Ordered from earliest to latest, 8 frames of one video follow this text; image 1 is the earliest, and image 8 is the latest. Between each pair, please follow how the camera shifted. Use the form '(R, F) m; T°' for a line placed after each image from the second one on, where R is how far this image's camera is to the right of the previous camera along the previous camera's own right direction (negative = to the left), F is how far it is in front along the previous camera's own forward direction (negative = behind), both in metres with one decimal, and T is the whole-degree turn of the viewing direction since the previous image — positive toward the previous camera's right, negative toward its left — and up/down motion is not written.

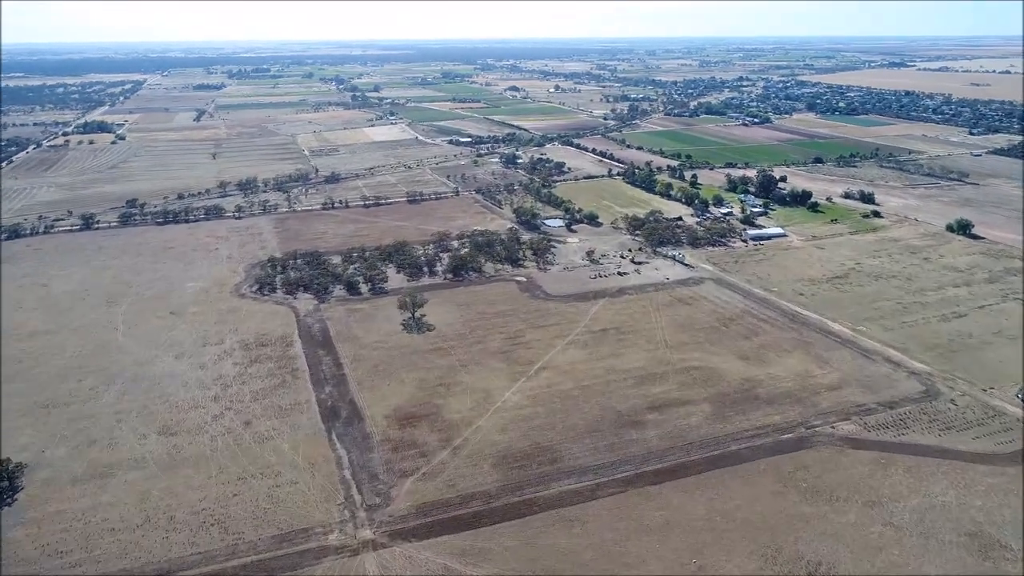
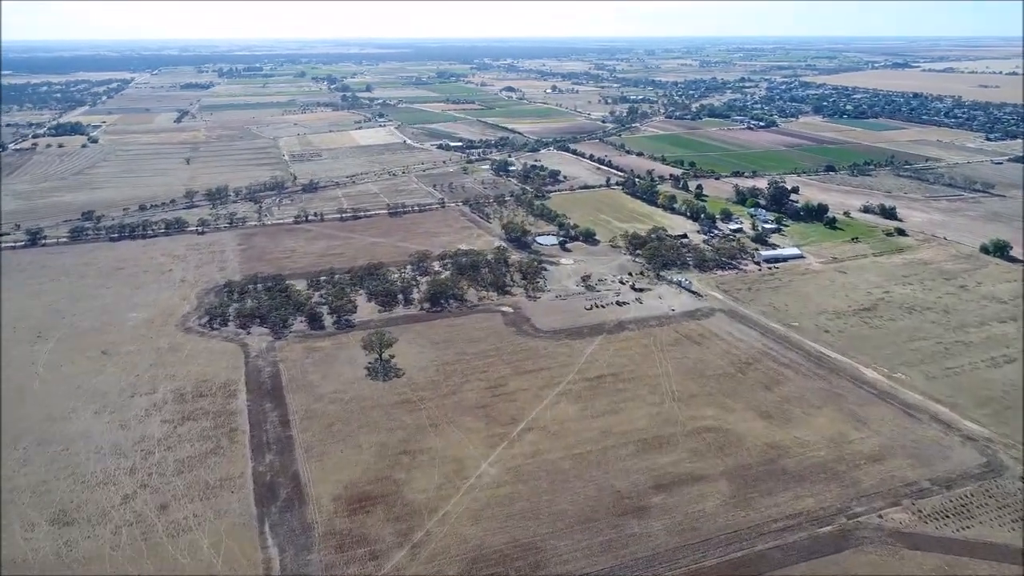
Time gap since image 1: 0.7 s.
(+0.7, +5.3) m; 0°
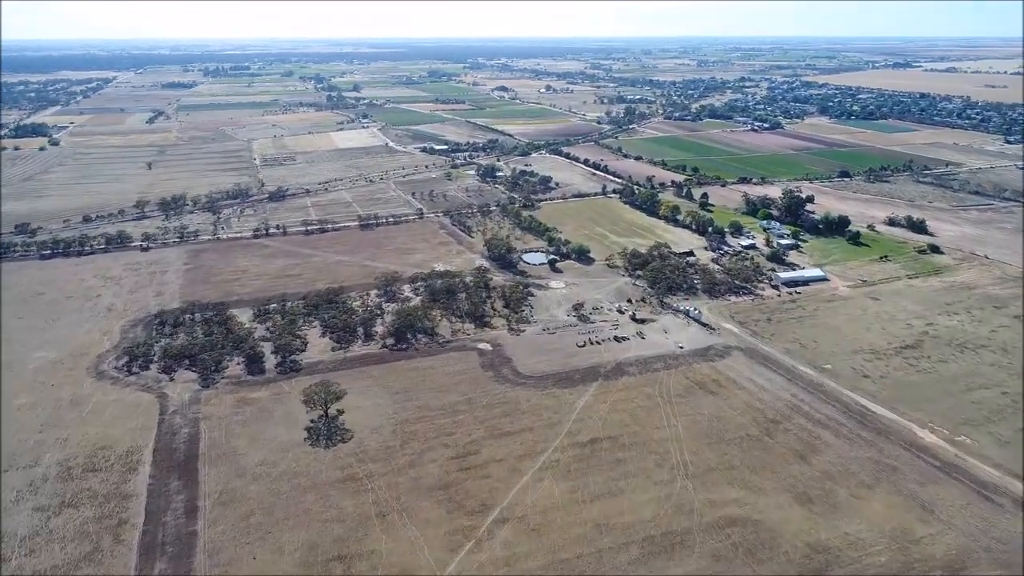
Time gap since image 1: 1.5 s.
(+0.8, +6.2) m; 0°
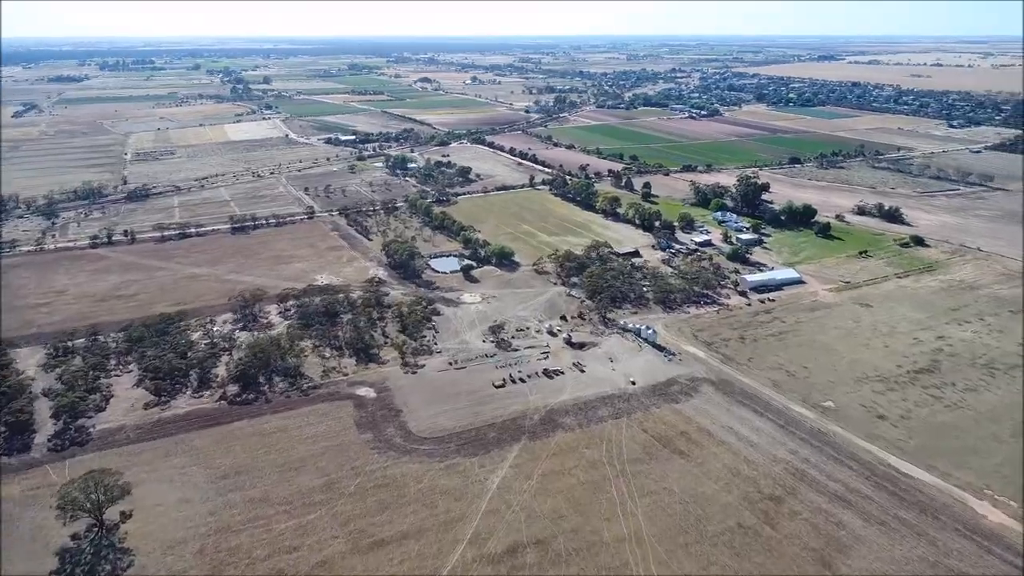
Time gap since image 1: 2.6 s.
(+1.7, +9.2) m; +5°
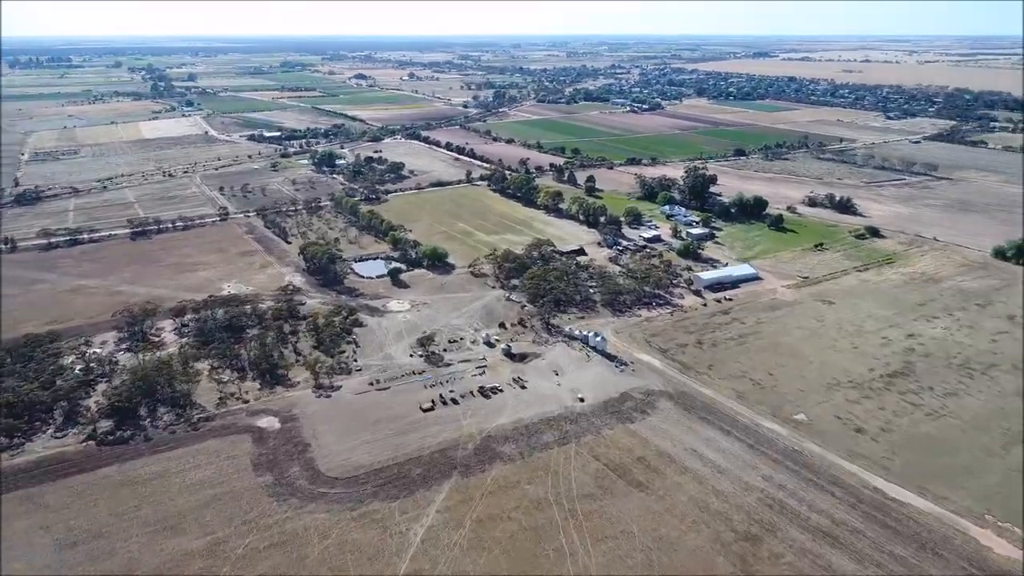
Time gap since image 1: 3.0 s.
(+0.6, +3.4) m; +4°
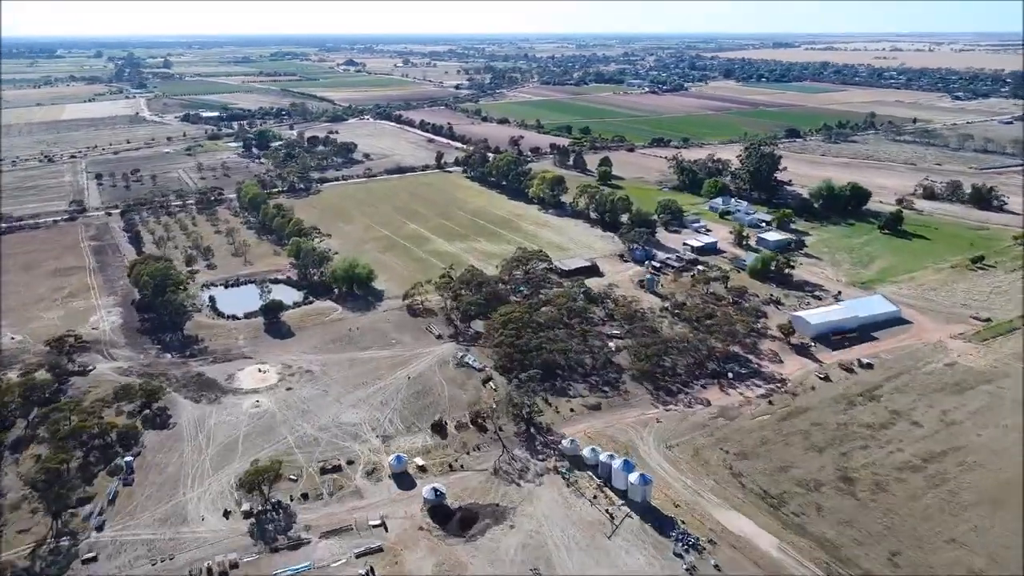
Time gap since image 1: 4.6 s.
(+1.2, +13.6) m; -1°
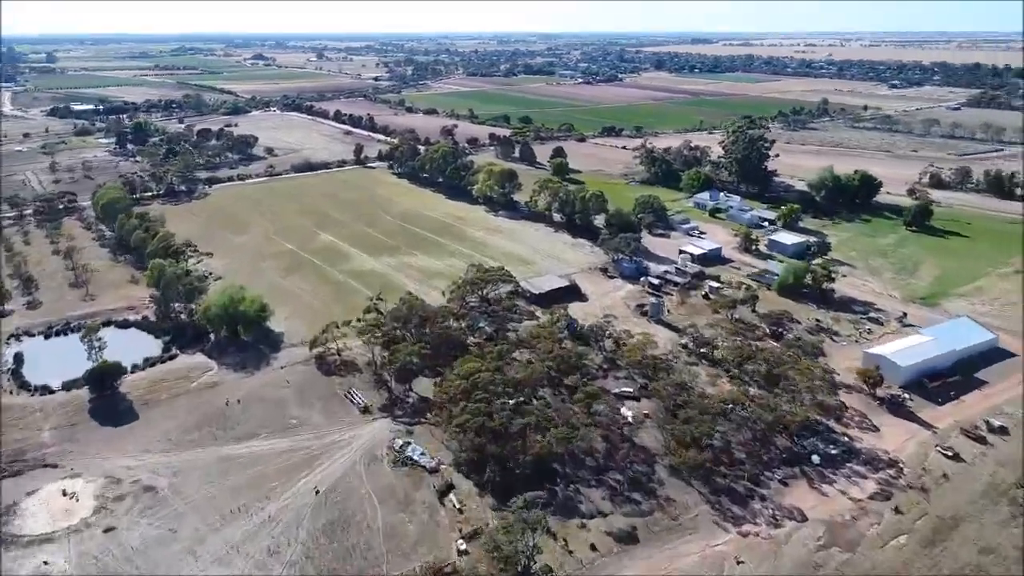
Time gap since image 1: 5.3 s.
(-0.5, +5.9) m; +6°
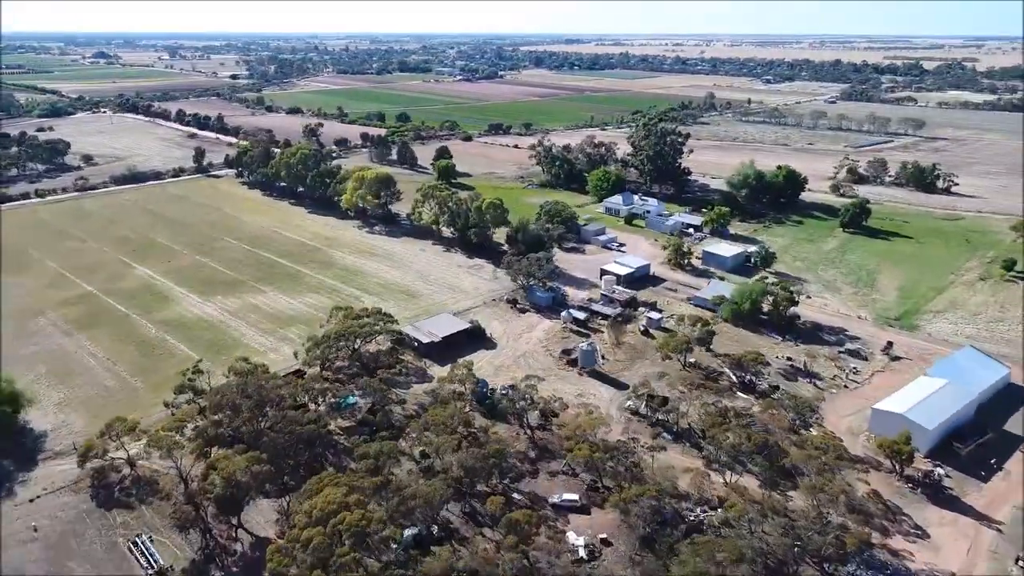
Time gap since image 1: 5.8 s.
(+0.1, +4.1) m; +9°
